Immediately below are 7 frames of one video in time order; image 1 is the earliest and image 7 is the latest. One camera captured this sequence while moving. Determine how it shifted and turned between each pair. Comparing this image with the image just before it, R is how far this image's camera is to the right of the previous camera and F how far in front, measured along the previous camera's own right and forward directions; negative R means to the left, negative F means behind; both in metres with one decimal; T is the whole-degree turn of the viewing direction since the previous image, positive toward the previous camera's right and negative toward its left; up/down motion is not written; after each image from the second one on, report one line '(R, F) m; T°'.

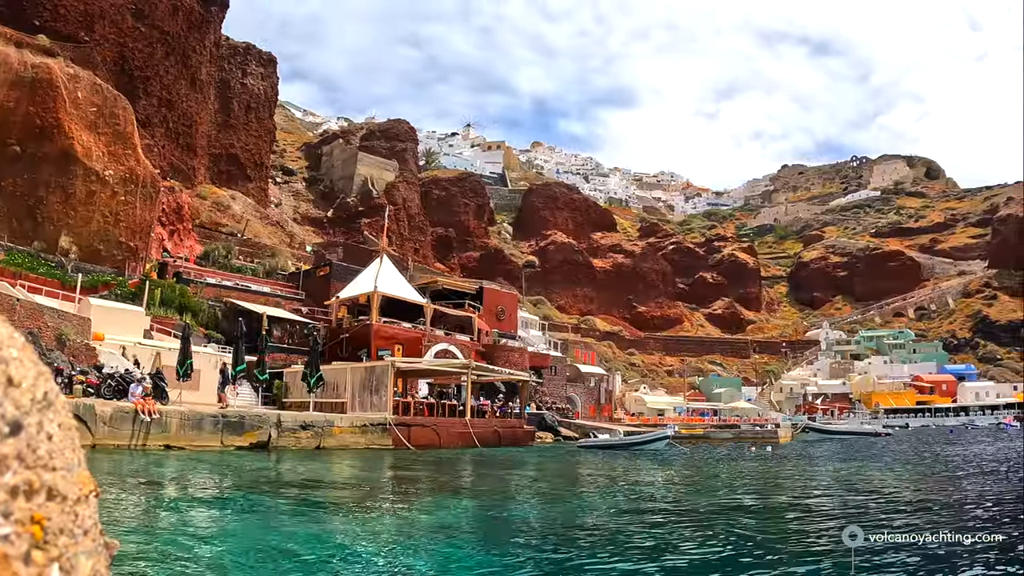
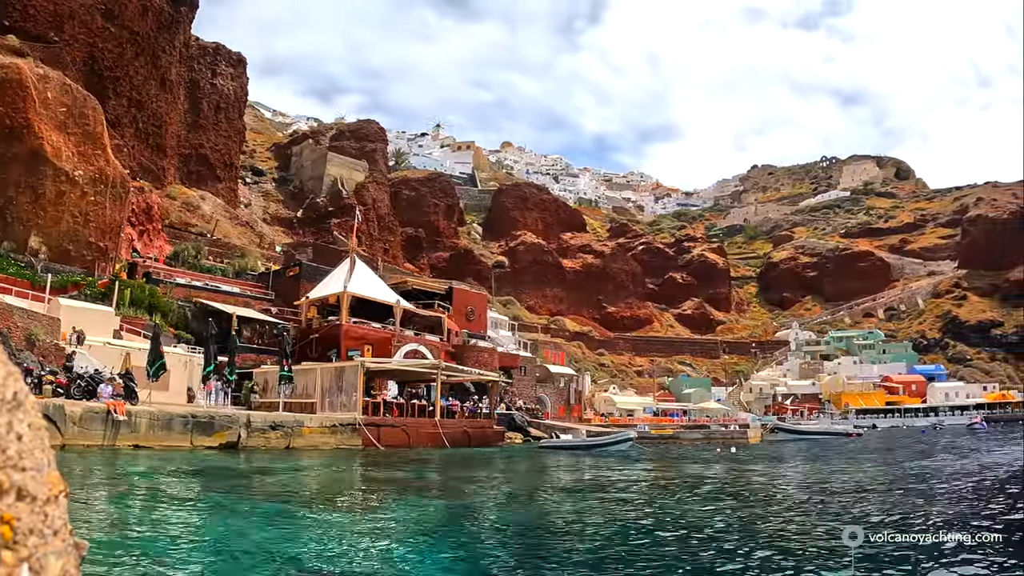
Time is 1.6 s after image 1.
(-0.6, +1.6) m; +1°
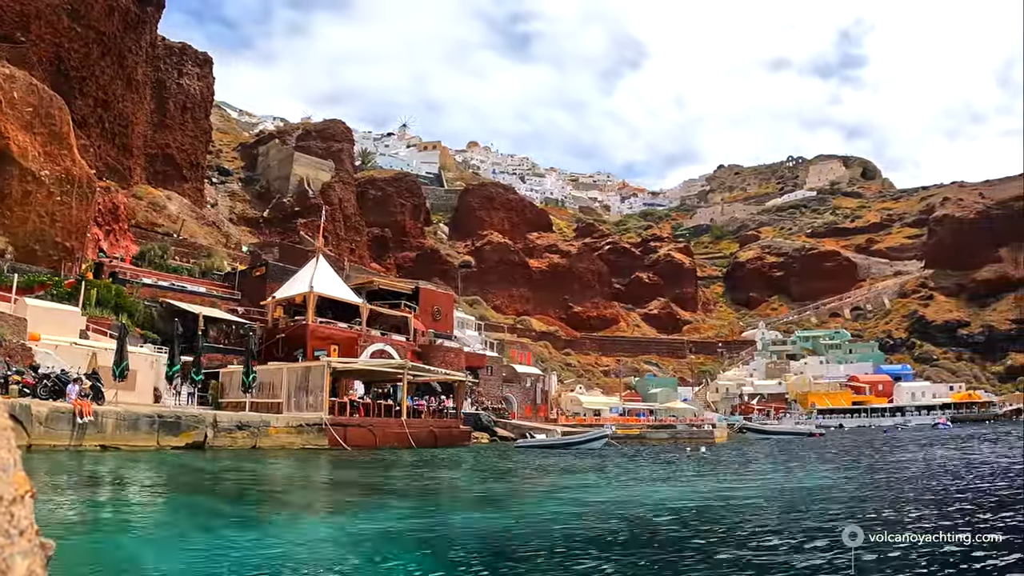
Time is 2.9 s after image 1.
(0.0, -0.4) m; +3°
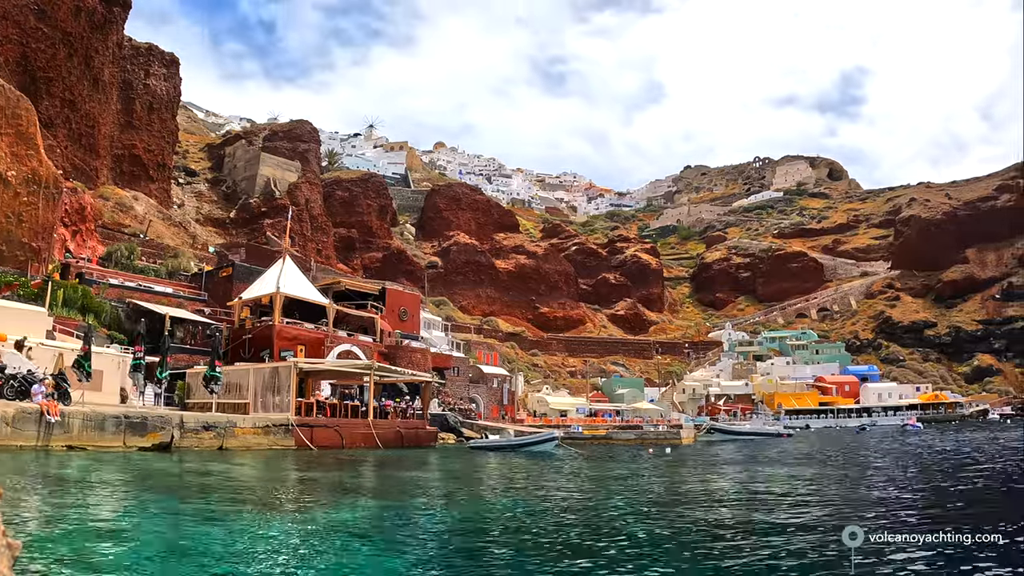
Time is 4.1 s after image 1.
(0.0, -0.5) m; +3°
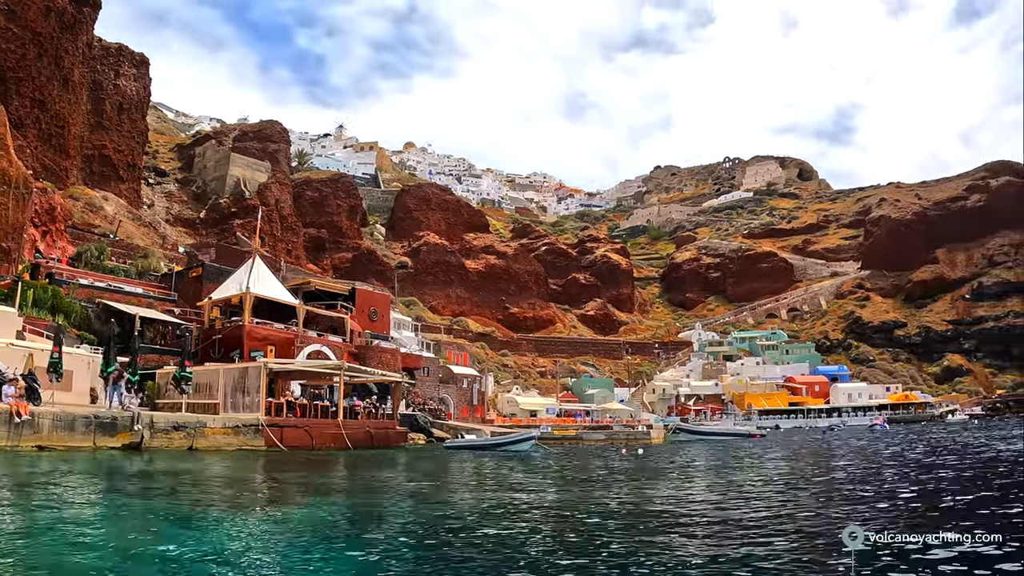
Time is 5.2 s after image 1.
(0.0, -0.5) m; +2°
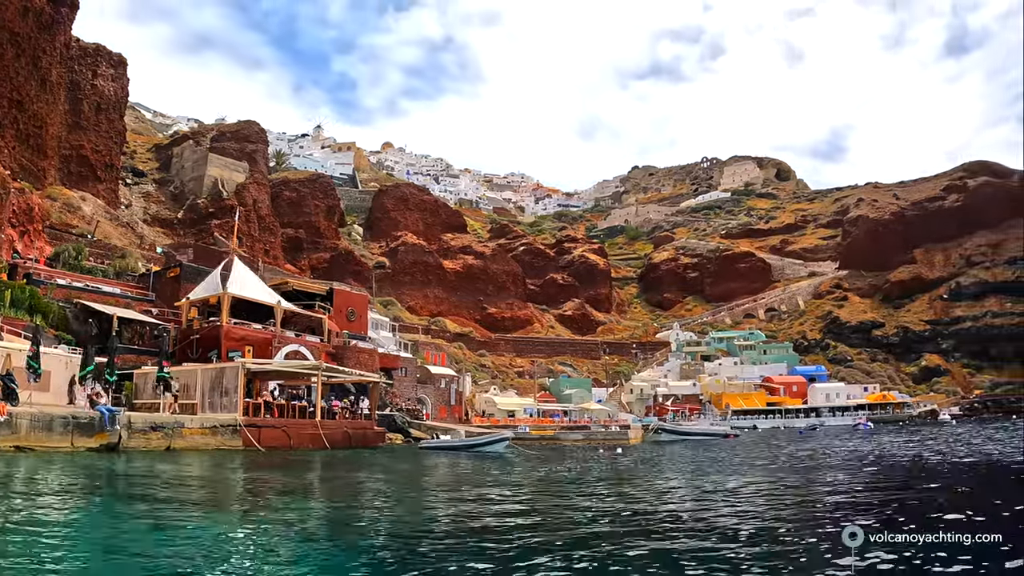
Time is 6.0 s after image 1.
(0.0, -0.4) m; +2°
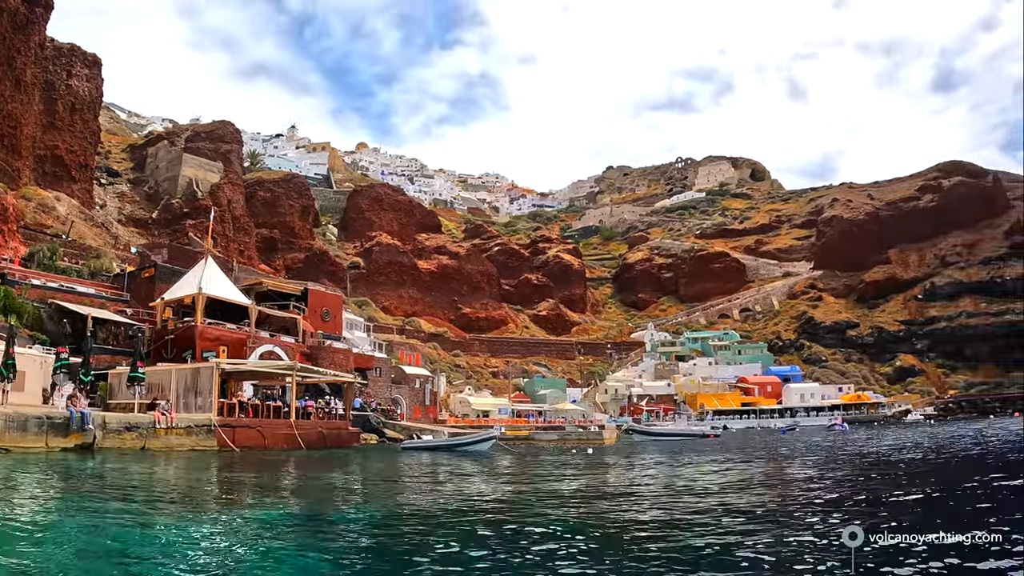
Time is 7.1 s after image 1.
(0.0, -0.4) m; +2°
